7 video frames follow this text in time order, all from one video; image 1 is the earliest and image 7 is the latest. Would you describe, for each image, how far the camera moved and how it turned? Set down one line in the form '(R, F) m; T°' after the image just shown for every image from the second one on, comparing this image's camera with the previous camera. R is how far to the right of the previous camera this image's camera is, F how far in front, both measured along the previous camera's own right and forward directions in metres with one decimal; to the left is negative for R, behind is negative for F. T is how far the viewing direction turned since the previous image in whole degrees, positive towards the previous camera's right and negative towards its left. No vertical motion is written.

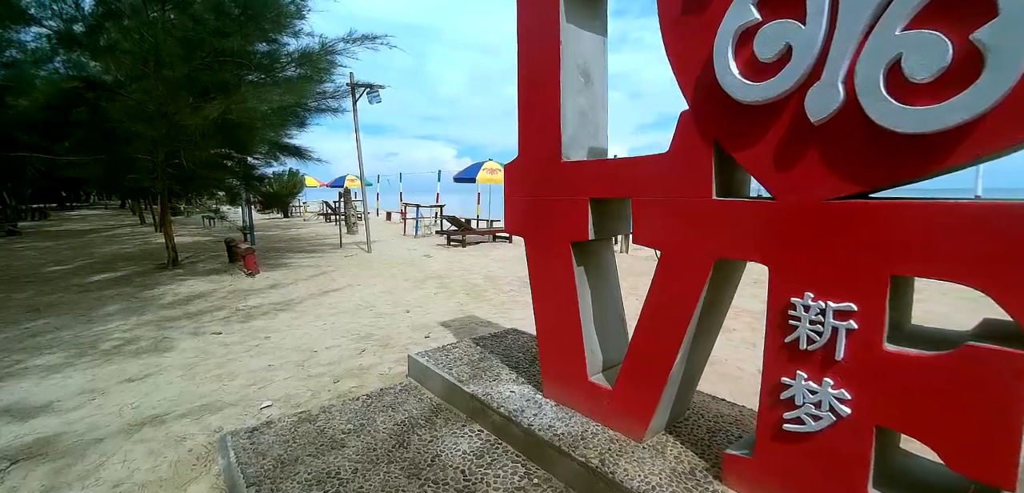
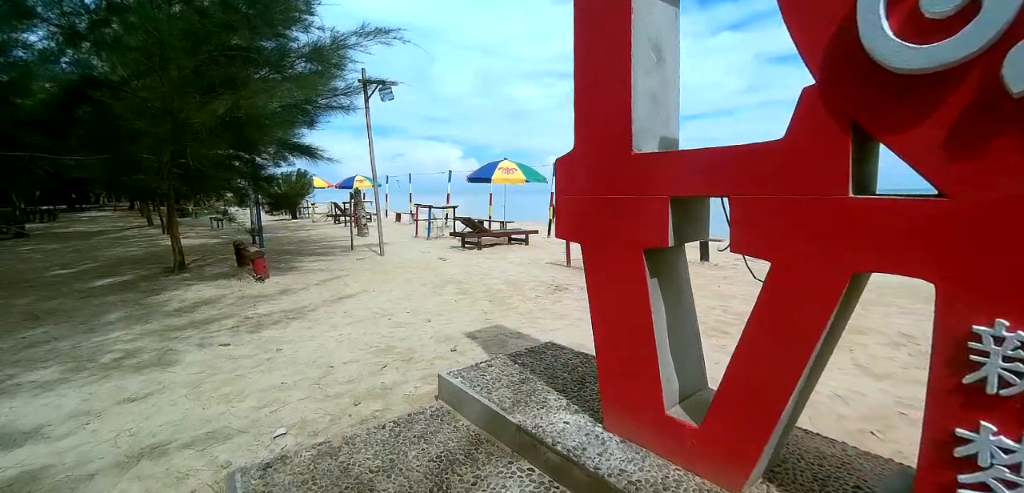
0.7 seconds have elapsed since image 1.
(-0.2, +0.4) m; -1°
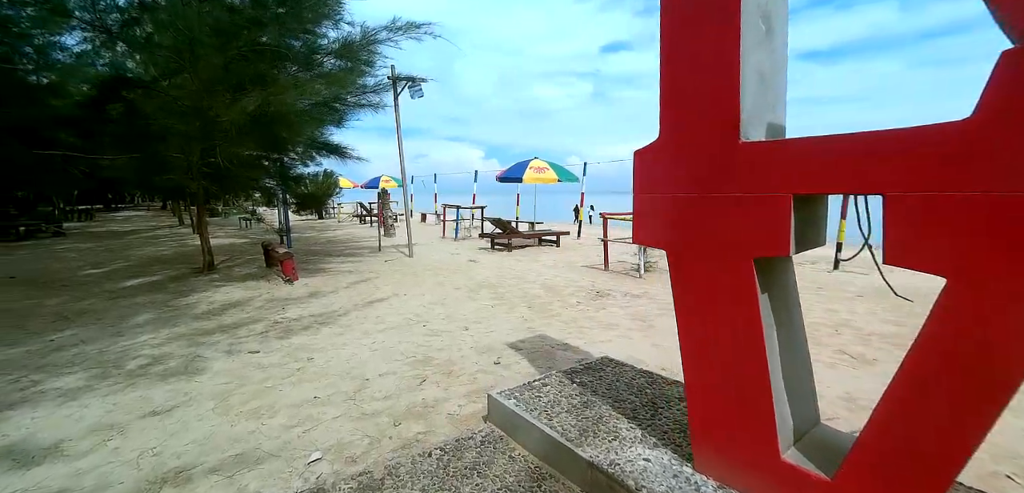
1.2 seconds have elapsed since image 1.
(-0.2, +0.3) m; -3°
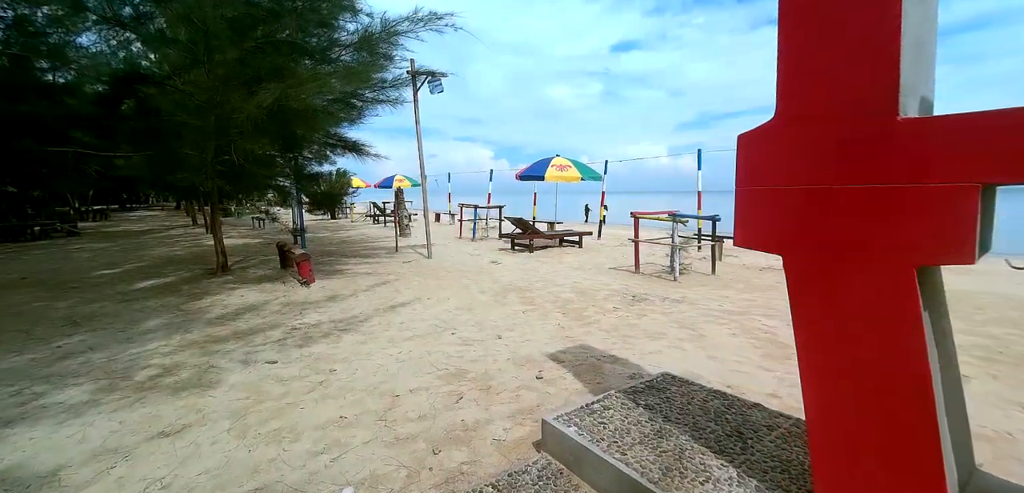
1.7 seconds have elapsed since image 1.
(-0.2, +0.3) m; -1°
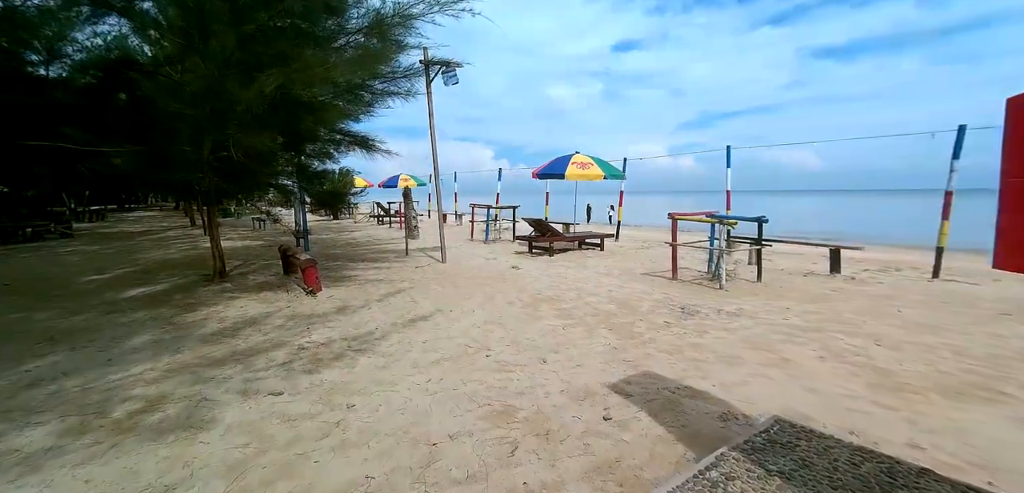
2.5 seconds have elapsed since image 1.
(-0.3, +0.6) m; 0°
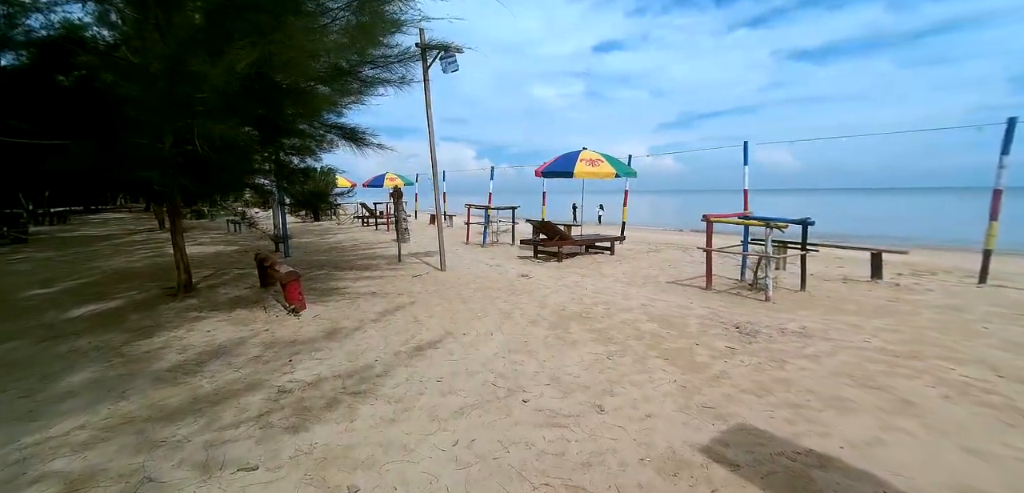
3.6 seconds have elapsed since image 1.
(-0.4, +0.7) m; +2°
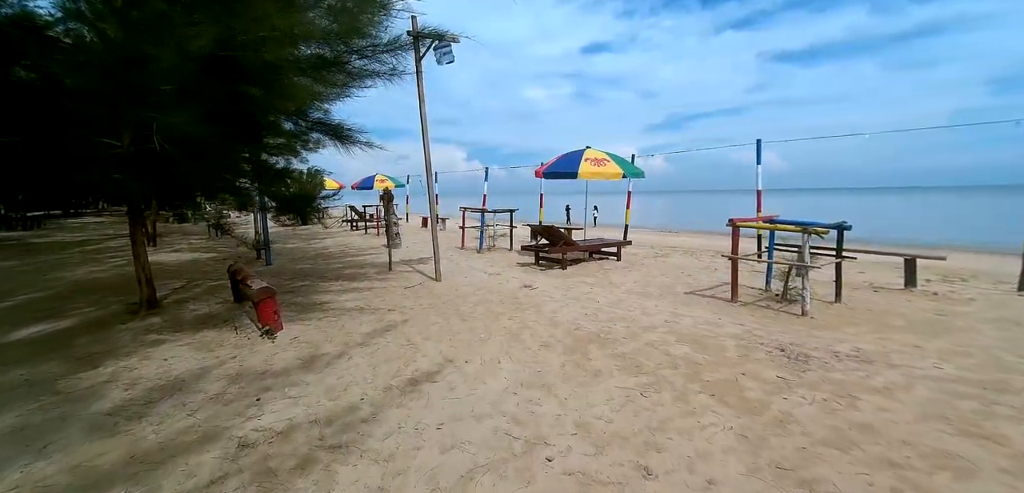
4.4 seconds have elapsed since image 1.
(-0.1, +0.6) m; +1°
